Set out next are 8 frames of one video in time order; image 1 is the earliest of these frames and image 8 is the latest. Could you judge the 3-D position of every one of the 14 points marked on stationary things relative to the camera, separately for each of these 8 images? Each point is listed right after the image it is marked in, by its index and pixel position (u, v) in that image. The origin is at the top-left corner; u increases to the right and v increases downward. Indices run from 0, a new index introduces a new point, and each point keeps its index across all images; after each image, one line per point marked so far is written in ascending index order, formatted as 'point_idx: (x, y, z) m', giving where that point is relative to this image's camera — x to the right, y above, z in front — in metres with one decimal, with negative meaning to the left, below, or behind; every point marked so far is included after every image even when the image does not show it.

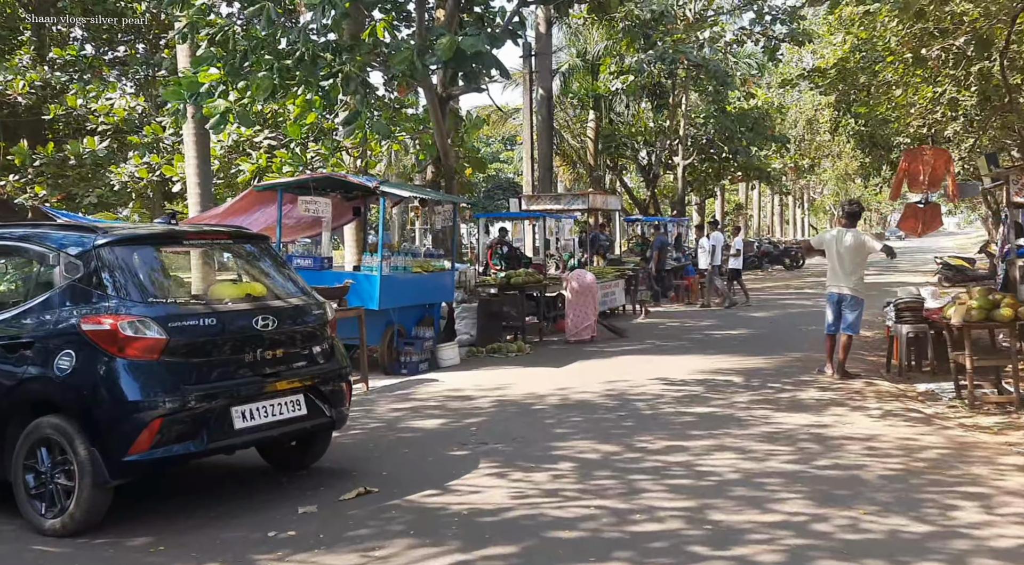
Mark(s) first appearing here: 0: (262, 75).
0: (-3.1, +2.5, +11.8) m
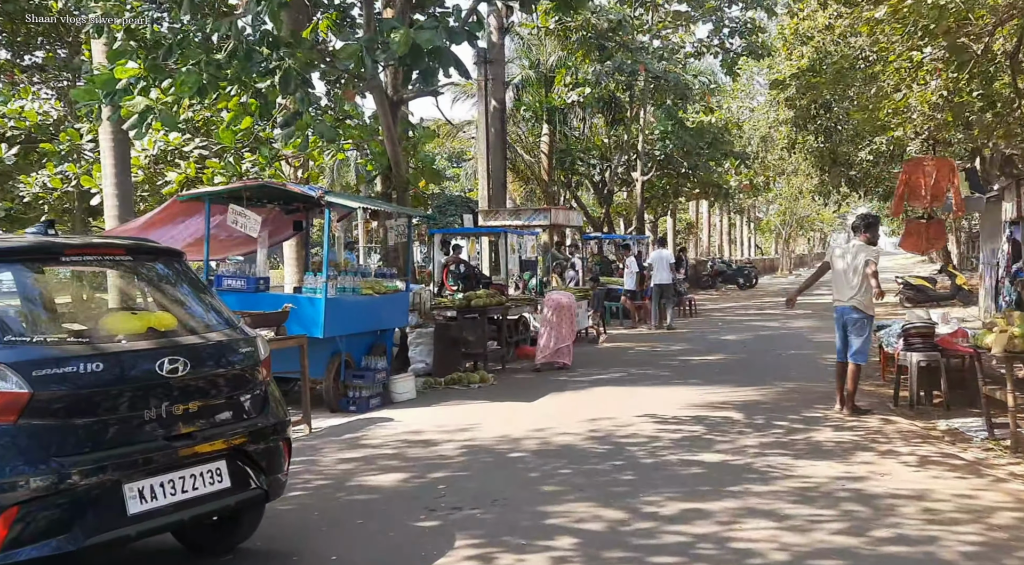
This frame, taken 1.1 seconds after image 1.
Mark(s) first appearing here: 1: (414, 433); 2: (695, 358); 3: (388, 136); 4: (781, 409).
0: (-3.5, +2.3, +10.4) m
1: (-0.8, -1.3, +8.3) m
2: (+2.7, -1.1, +14.1) m
3: (-1.7, +1.9, +13.0) m
4: (+2.5, -1.2, +9.1) m
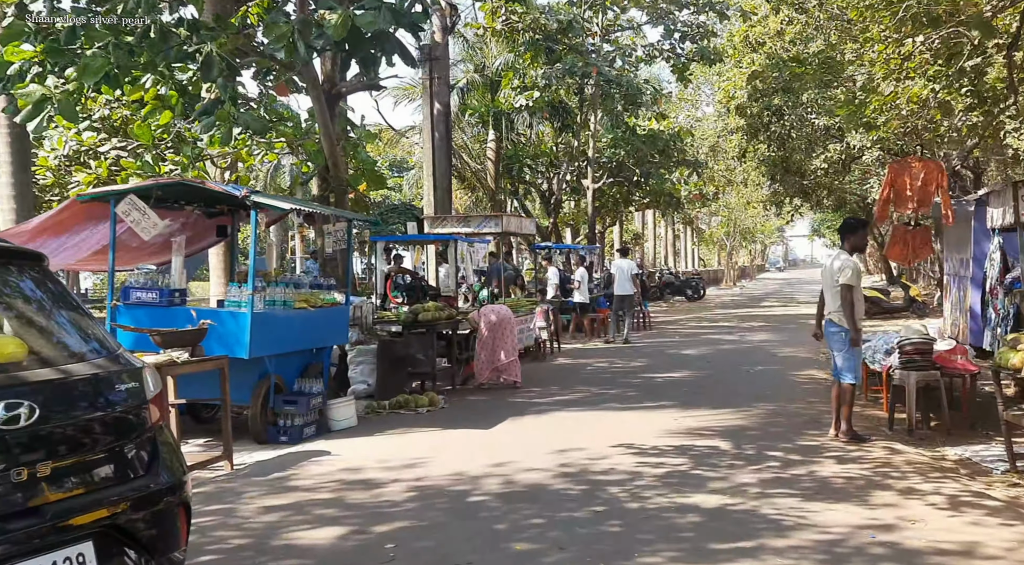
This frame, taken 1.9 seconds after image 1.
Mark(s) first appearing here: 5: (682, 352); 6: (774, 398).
0: (-3.9, +2.2, +9.1) m
1: (-1.1, -1.4, +7.1) m
2: (+2.0, -1.3, +13.1) m
3: (-2.2, +1.8, +11.7) m
4: (+2.2, -1.3, +8.2) m
5: (+2.9, -1.2, +16.5) m
6: (+2.9, -1.3, +10.6) m
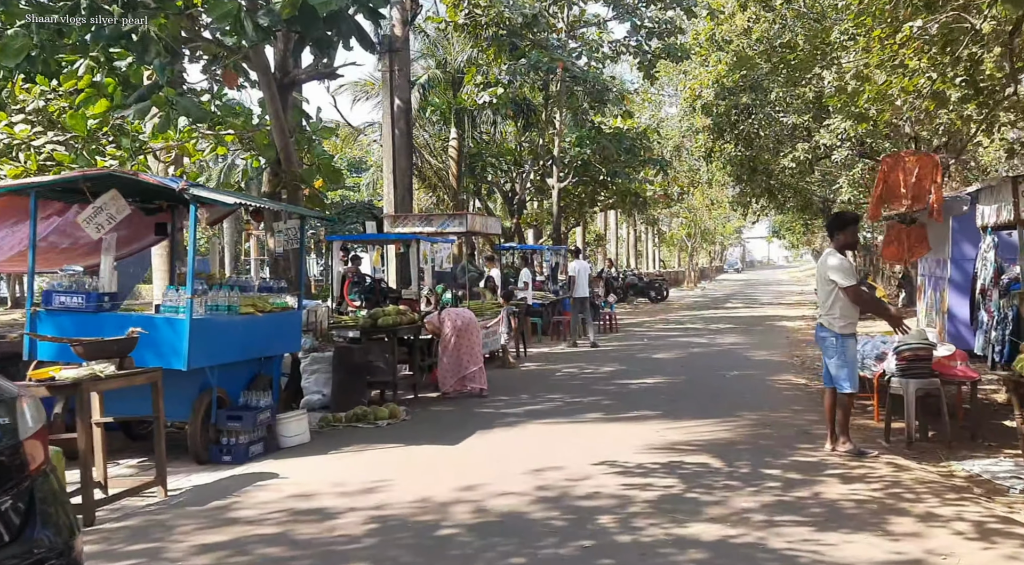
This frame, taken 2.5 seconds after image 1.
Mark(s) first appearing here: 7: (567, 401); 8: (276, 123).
0: (-4.2, +2.1, +8.1) m
1: (-1.3, -1.4, +6.3) m
2: (+1.6, -1.3, +12.5) m
3: (-2.6, +1.8, +10.9) m
4: (+1.9, -1.3, +7.5) m
5: (+2.3, -1.2, +15.9) m
6: (+2.5, -1.3, +10.0) m
7: (+0.6, -1.3, +10.7) m
8: (-2.7, +1.8, +10.9) m
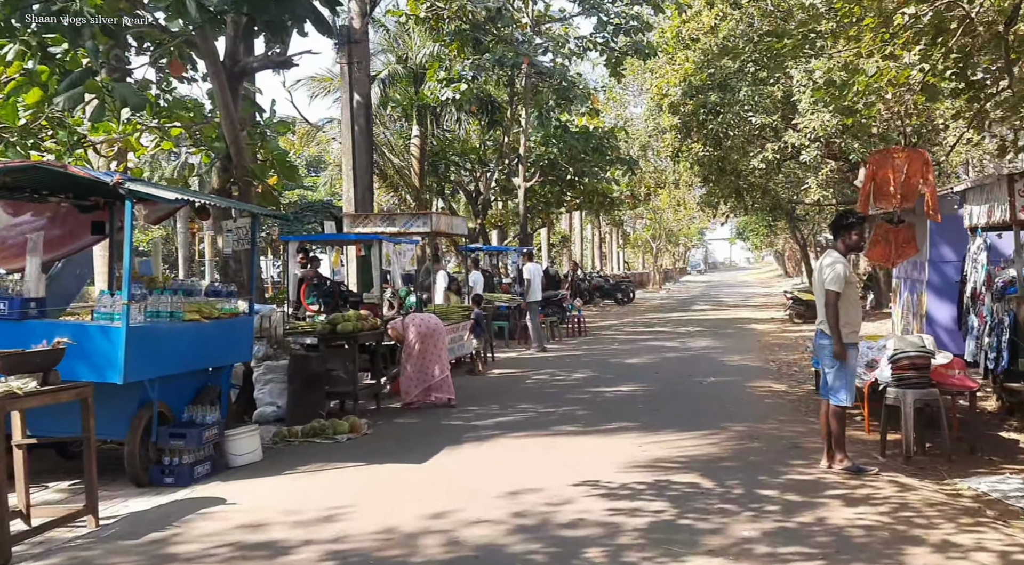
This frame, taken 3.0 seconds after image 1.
0: (-4.4, +2.1, +7.4) m
1: (-1.5, -1.4, +5.6) m
2: (+1.2, -1.3, +11.9) m
3: (-3.0, +1.7, +10.2) m
4: (+1.7, -1.3, +6.9) m
5: (+1.8, -1.3, +15.4) m
6: (+2.2, -1.3, +9.5) m
7: (+0.3, -1.3, +10.1) m
8: (-3.0, +1.7, +10.2) m
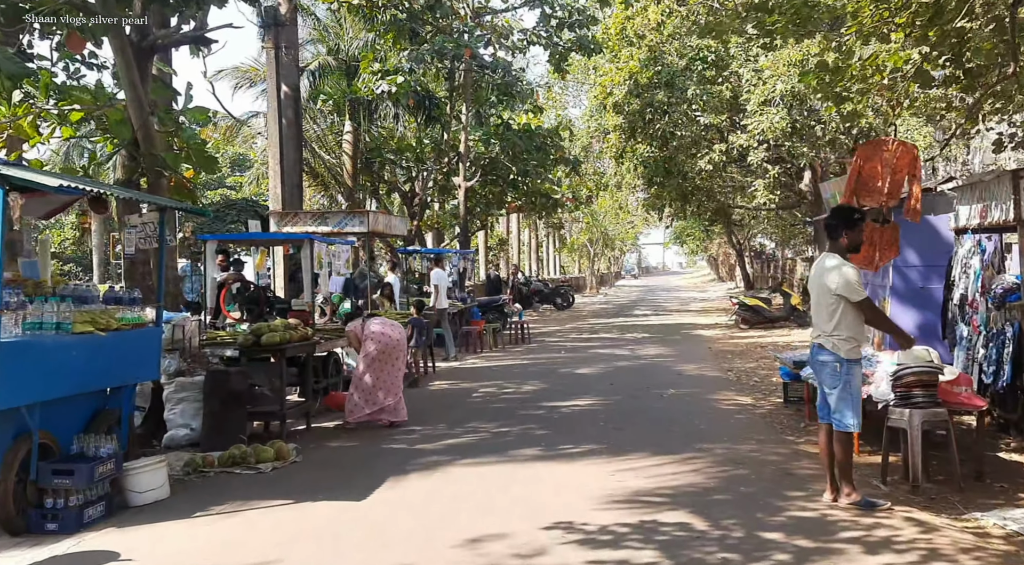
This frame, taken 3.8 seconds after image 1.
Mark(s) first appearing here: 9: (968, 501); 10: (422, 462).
0: (-4.7, +2.1, +6.0) m
1: (-1.7, -1.4, +4.4) m
2: (+0.6, -1.4, +10.9) m
3: (-3.4, +1.7, +8.9) m
4: (+1.5, -1.4, +6.0) m
5: (+0.9, -1.3, +14.4) m
6: (+1.8, -1.4, +8.6) m
7: (-0.2, -1.4, +9.1) m
8: (-3.5, +1.7, +8.9) m
9: (+3.0, -1.4, +6.3) m
10: (-0.7, -1.4, +7.7) m
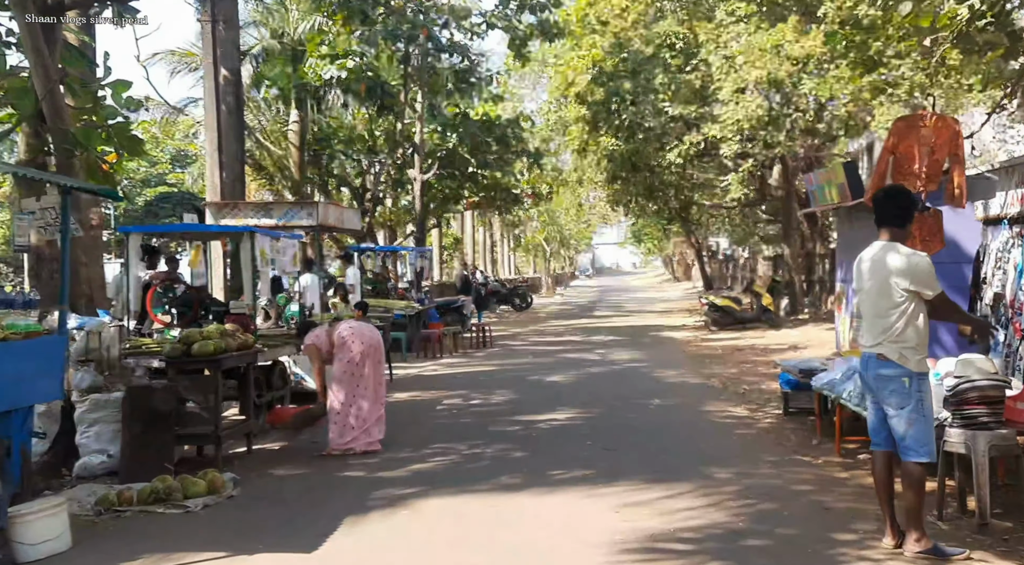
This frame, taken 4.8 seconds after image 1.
0: (-4.7, +2.1, +4.6) m
1: (-1.6, -1.4, +3.1) m
2: (+0.3, -1.4, +9.7) m
3: (-3.6, +1.7, +7.5) m
4: (+1.4, -1.4, +4.8) m
5: (+0.5, -1.3, +13.2) m
6: (+1.6, -1.3, +7.4) m
7: (-0.4, -1.4, +7.8) m
8: (-3.7, +1.7, +7.5) m
9: (+2.9, -1.4, +5.2) m
10: (-0.9, -1.4, +6.5) m
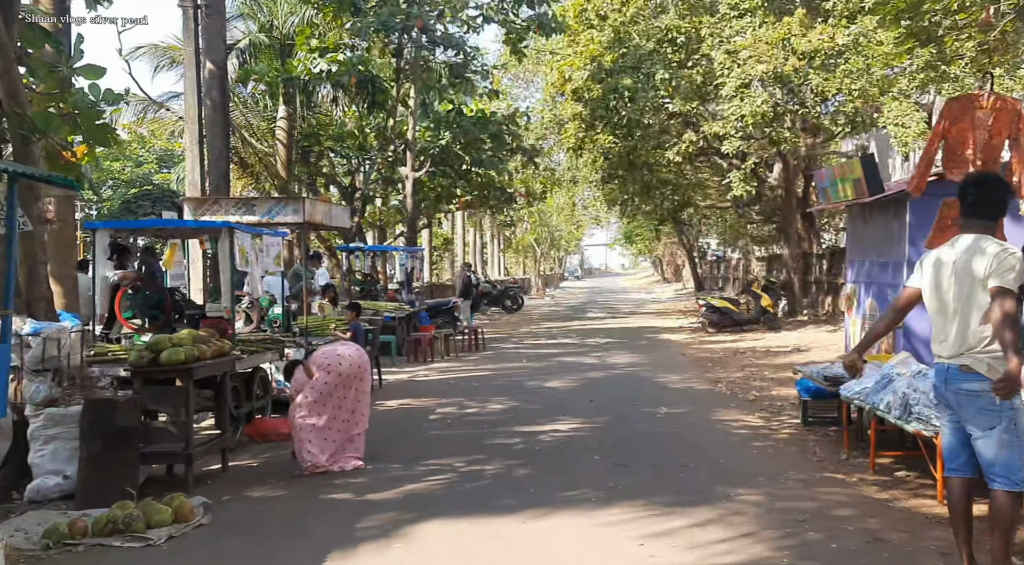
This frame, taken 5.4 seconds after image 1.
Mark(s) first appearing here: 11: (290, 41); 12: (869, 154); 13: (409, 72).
0: (-4.7, +2.1, +3.8) m
1: (-1.5, -1.4, +2.4) m
2: (+0.3, -1.4, +9.0) m
3: (-3.6, +1.7, +6.7) m
4: (+1.5, -1.3, +4.1) m
5: (+0.4, -1.3, +12.5) m
6: (+1.6, -1.3, +6.7) m
7: (-0.4, -1.4, +7.1) m
8: (-3.6, +1.7, +6.7) m
9: (+3.0, -1.4, +4.5) m
10: (-0.8, -1.4, +5.8) m
11: (-4.4, +4.9, +19.5) m
12: (+4.4, +1.6, +12.1) m
13: (-2.1, +4.3, +19.8) m
